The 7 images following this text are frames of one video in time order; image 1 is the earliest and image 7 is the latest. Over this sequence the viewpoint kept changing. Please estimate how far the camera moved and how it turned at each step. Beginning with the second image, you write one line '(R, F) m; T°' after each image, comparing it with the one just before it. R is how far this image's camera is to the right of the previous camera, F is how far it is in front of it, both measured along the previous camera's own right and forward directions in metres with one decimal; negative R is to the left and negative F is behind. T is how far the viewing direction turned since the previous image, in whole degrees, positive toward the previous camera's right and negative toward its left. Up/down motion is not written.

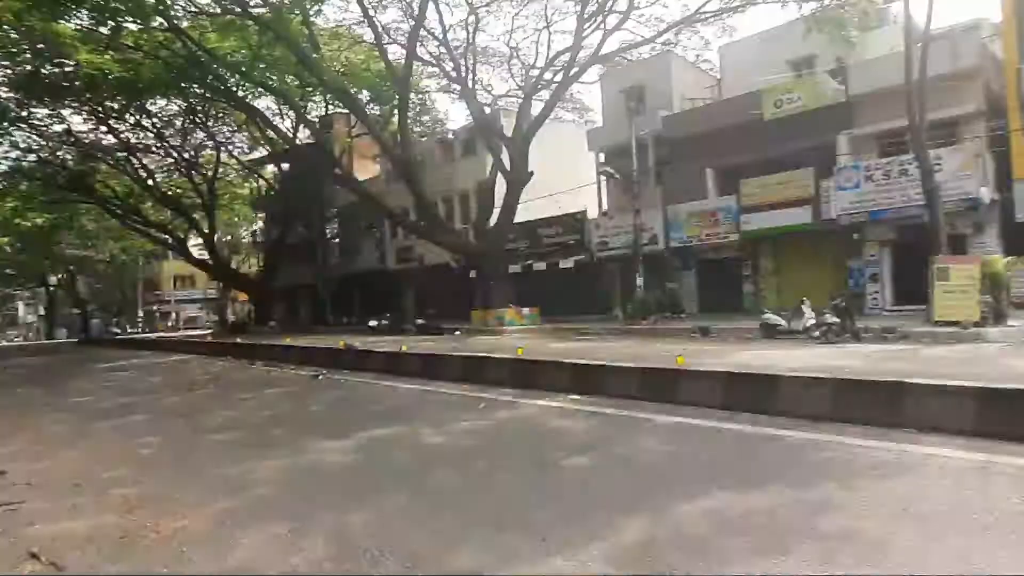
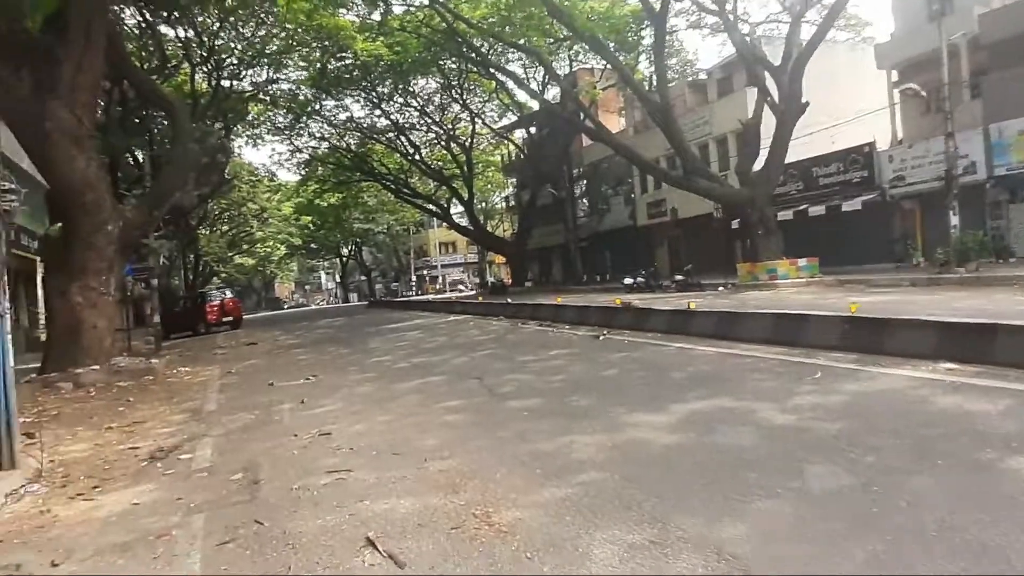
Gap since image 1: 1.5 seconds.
(-1.0, +1.2) m; -20°
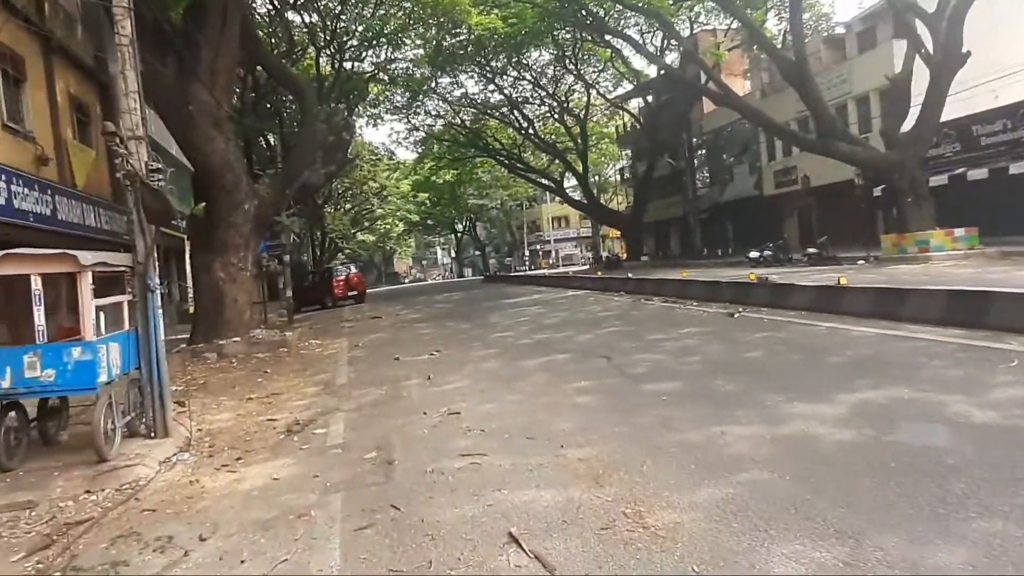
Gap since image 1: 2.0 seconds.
(-0.3, +0.4) m; -9°
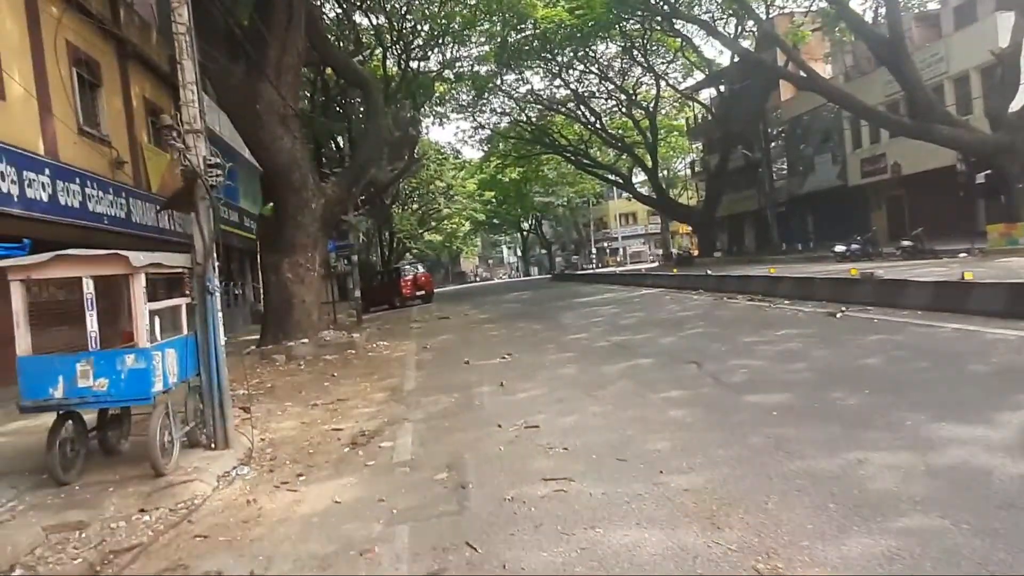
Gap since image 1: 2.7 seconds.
(-0.2, +0.8) m; -5°
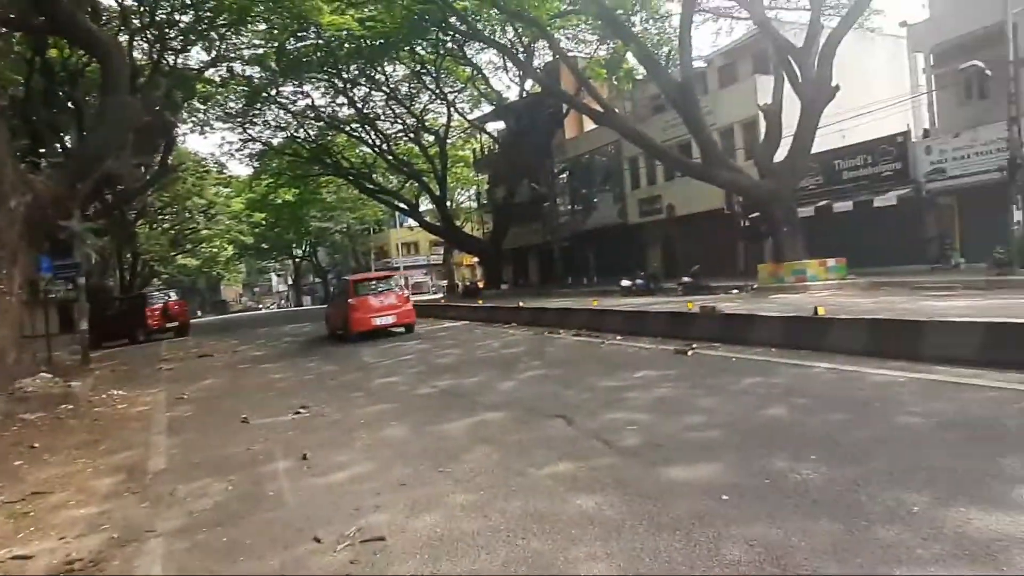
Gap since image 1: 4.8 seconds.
(-0.4, +2.4) m; +19°
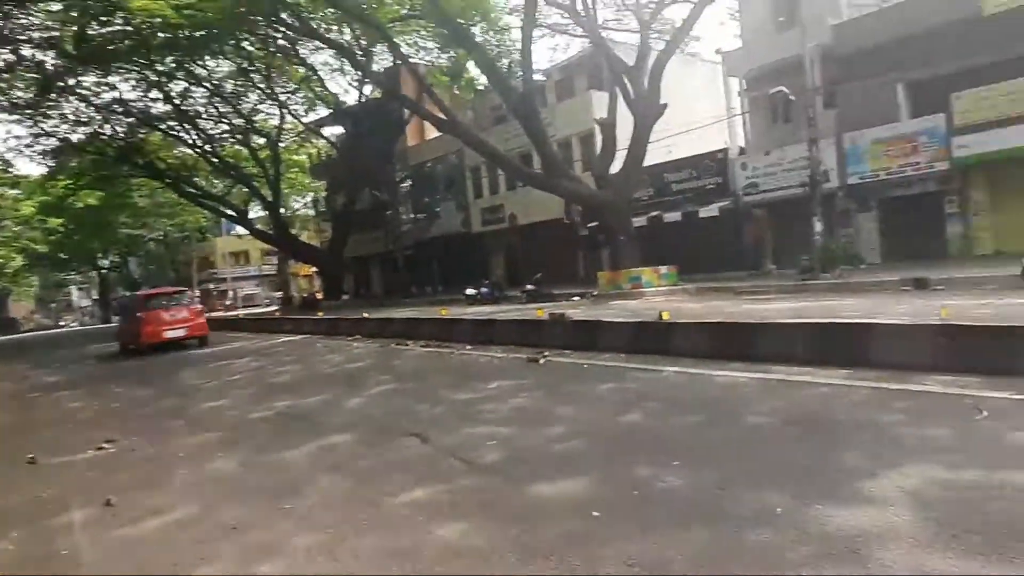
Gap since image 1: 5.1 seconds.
(-0.1, +0.4) m; +13°
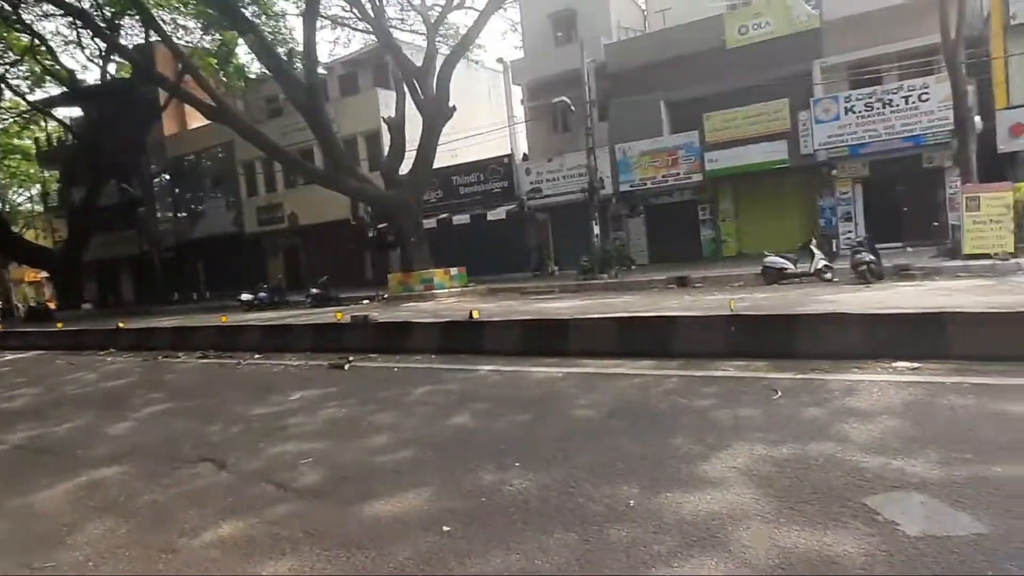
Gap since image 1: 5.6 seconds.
(-0.3, +0.5) m; +18°
